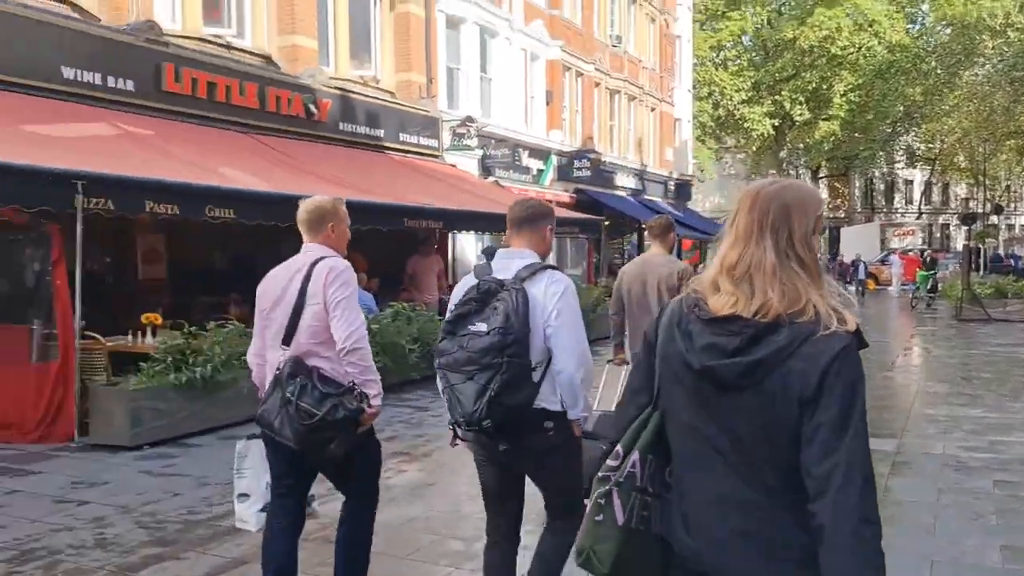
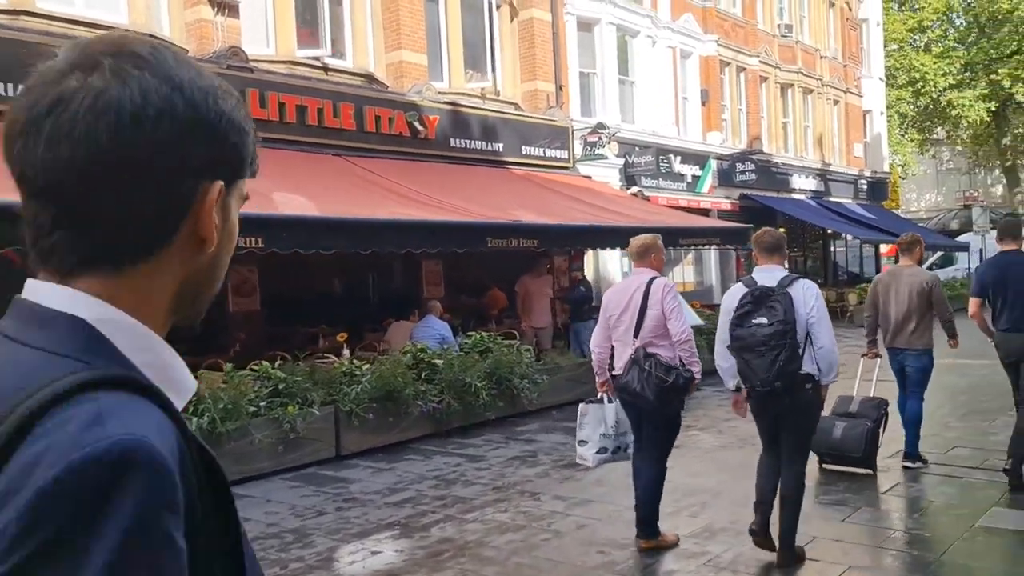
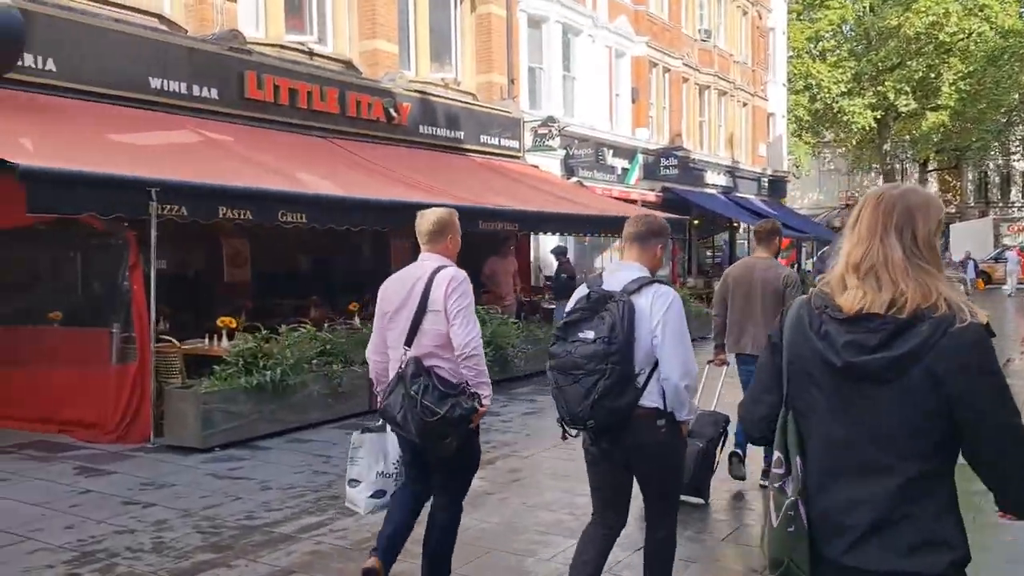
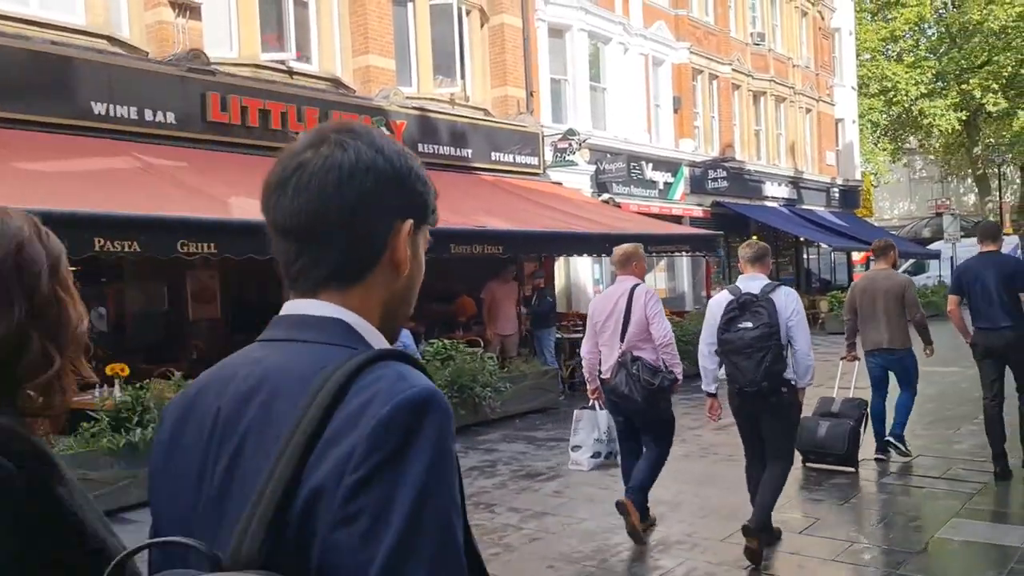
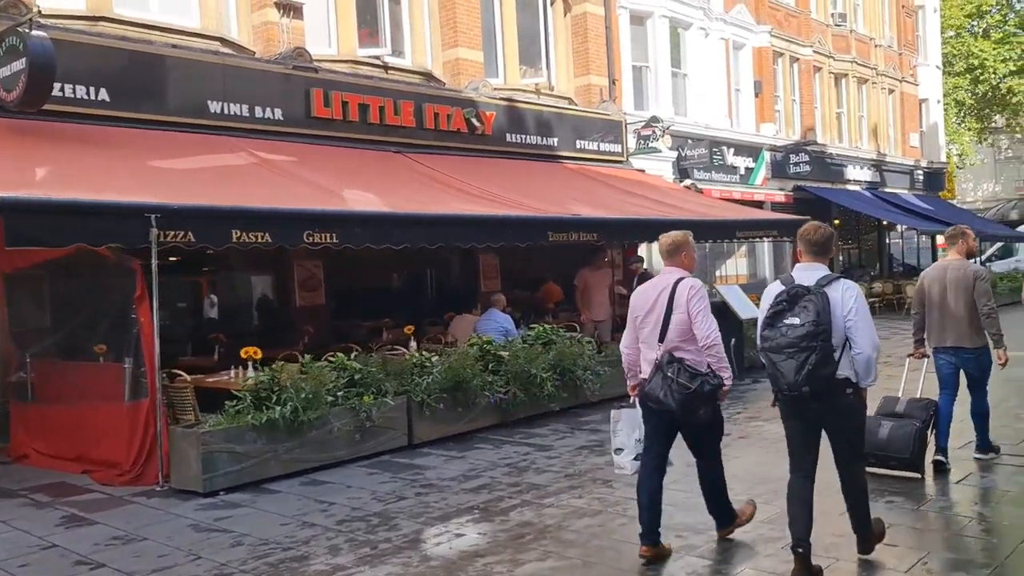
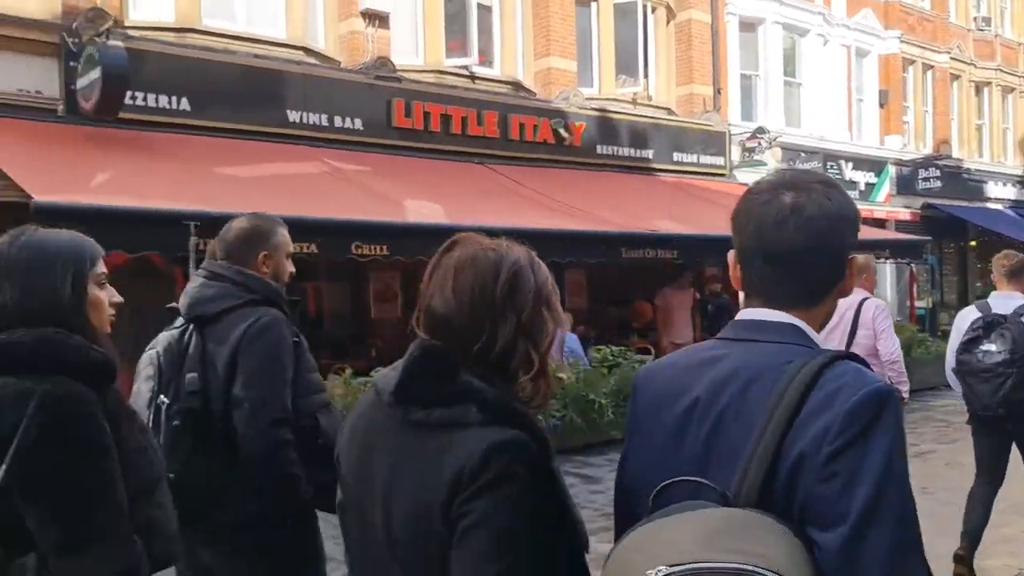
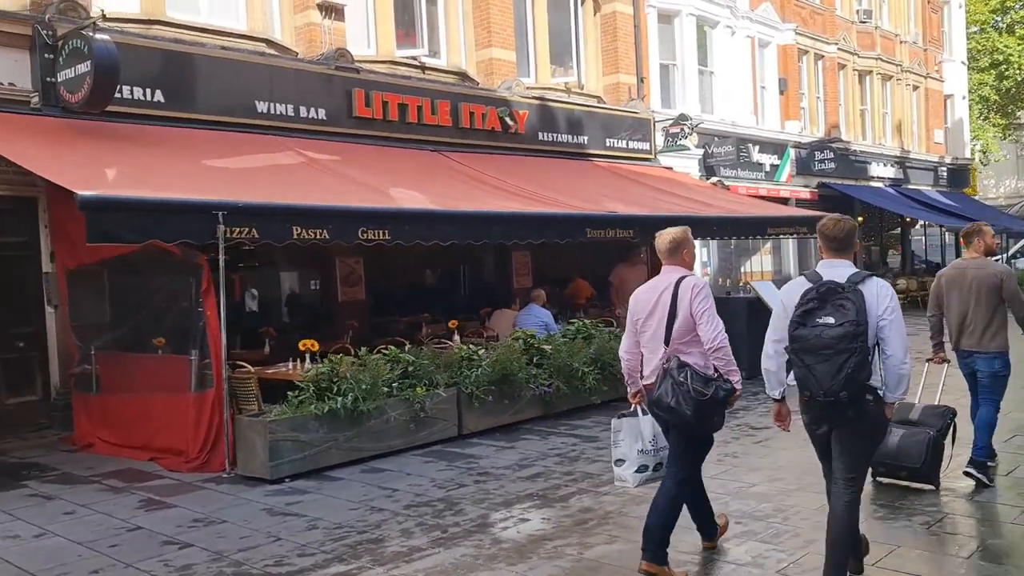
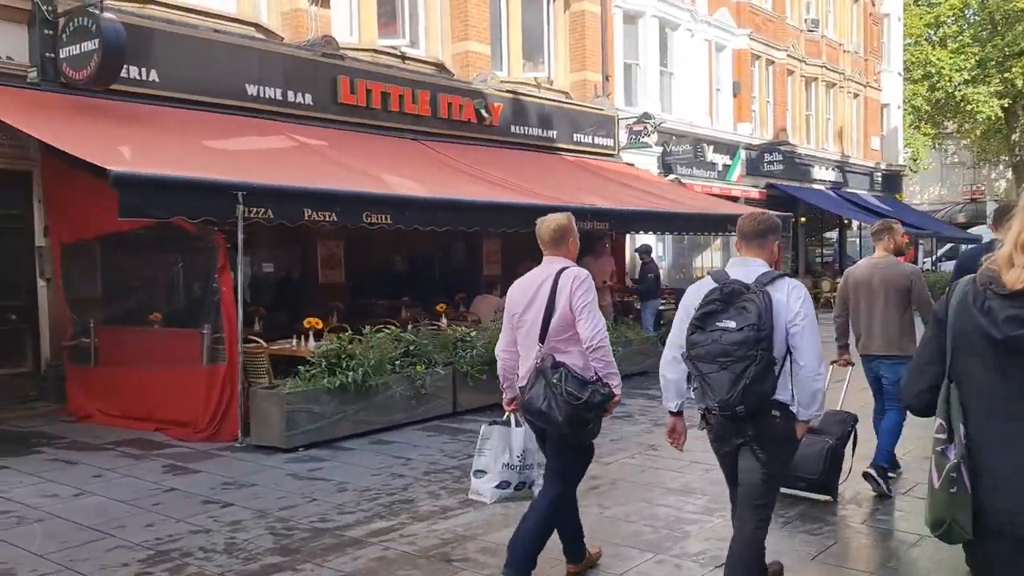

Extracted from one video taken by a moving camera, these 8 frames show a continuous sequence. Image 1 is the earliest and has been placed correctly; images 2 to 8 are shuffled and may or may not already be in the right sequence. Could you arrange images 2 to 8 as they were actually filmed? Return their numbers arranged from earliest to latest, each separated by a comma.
3, 8, 7, 5, 2, 4, 6
